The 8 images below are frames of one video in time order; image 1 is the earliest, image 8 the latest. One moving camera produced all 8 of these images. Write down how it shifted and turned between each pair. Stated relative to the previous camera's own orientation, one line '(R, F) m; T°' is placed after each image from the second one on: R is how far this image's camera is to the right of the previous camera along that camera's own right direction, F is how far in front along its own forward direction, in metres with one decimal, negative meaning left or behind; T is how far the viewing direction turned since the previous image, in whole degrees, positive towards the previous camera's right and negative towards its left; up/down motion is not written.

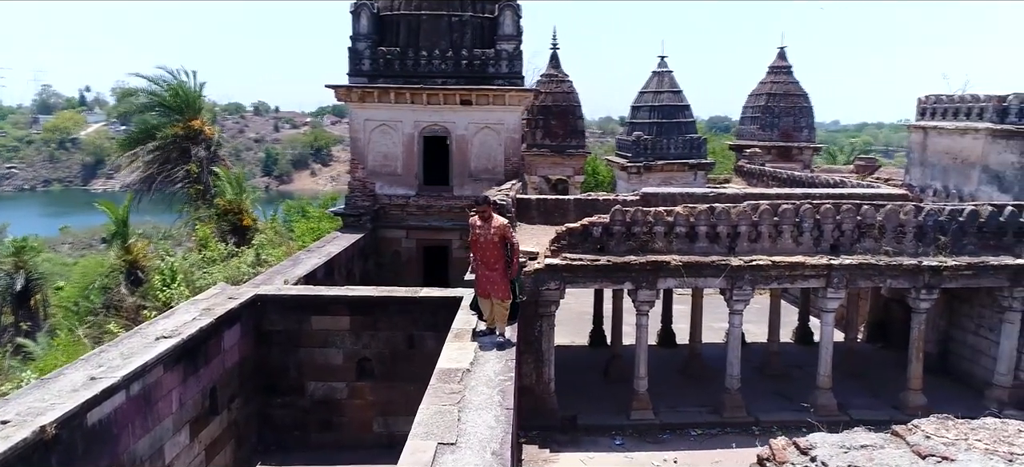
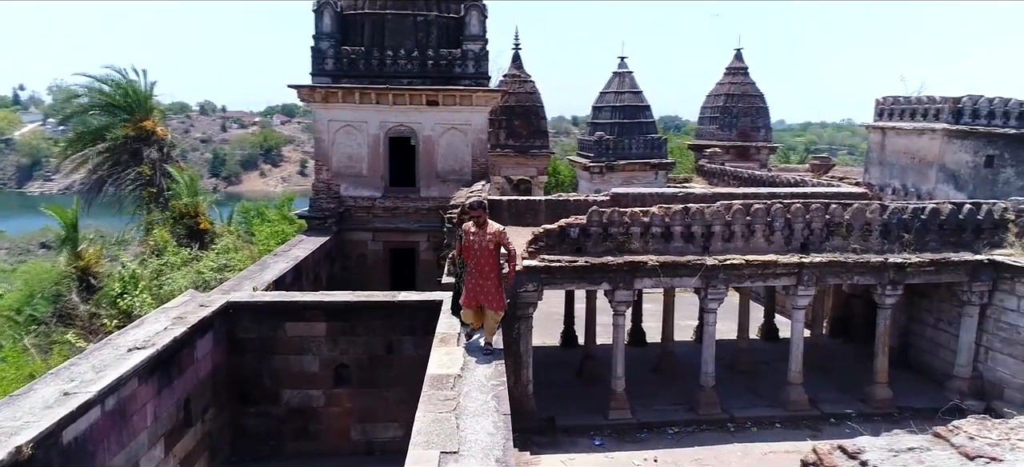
(-0.3, +0.1) m; +4°
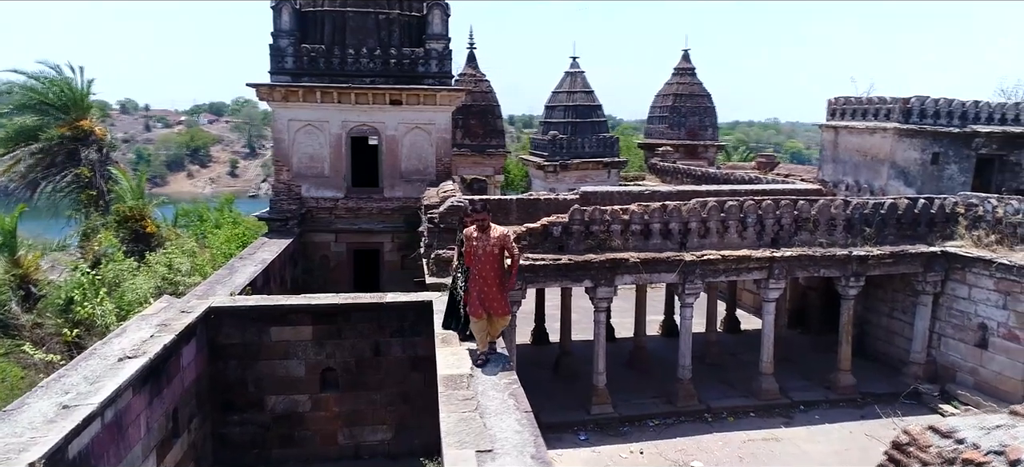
(-0.6, 0.0) m; +5°
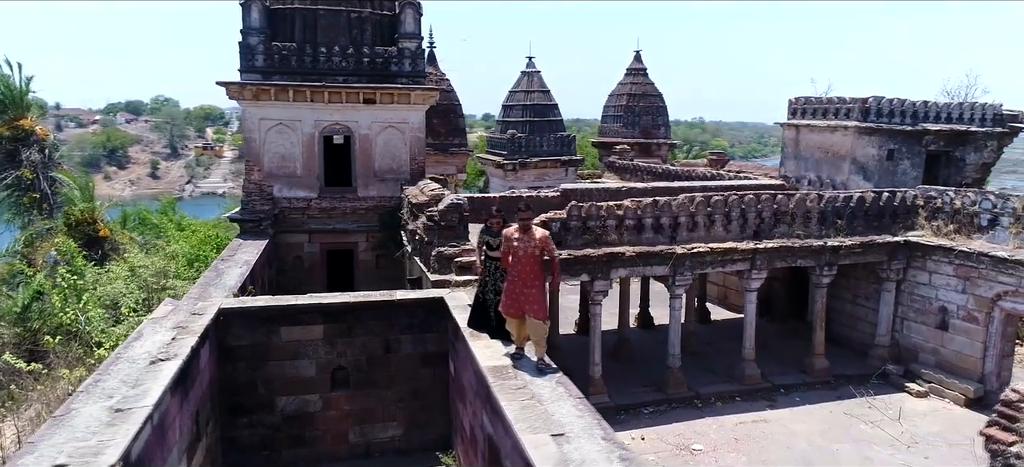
(-0.9, -0.2) m; +5°
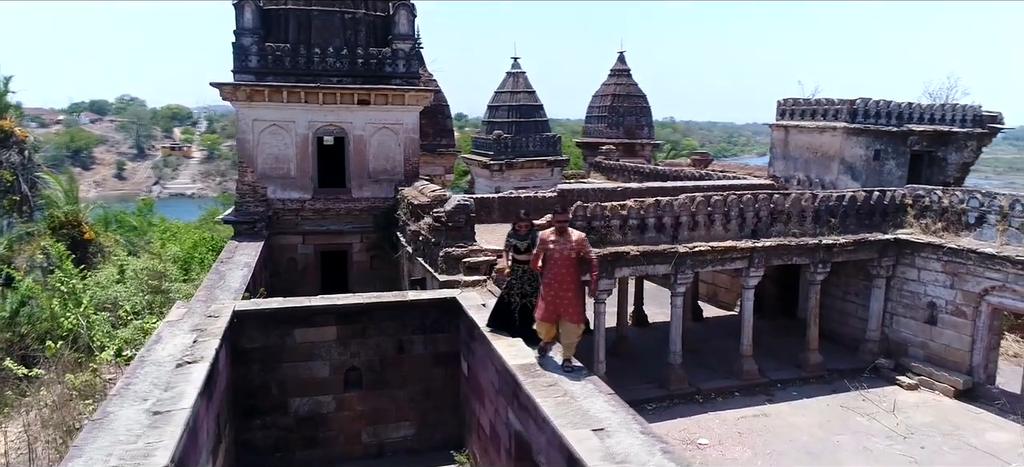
(-0.5, -0.1) m; +2°
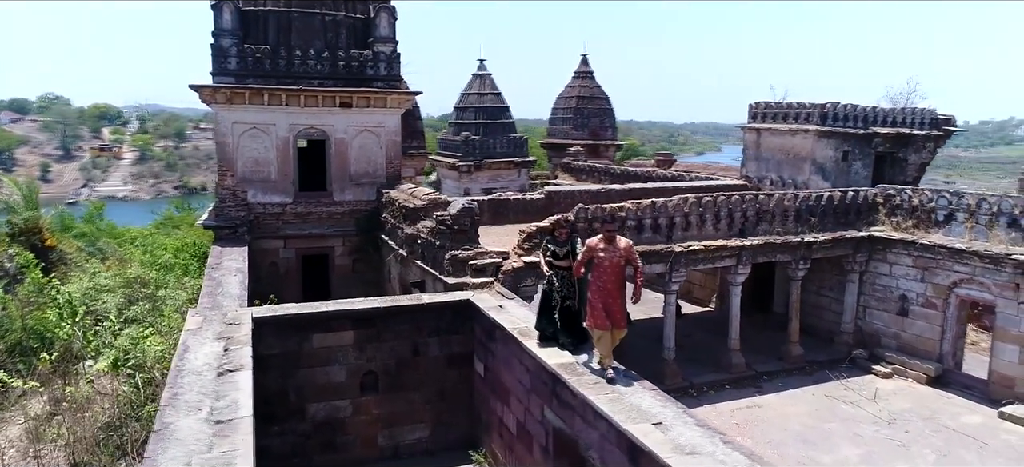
(-0.9, -0.2) m; +5°
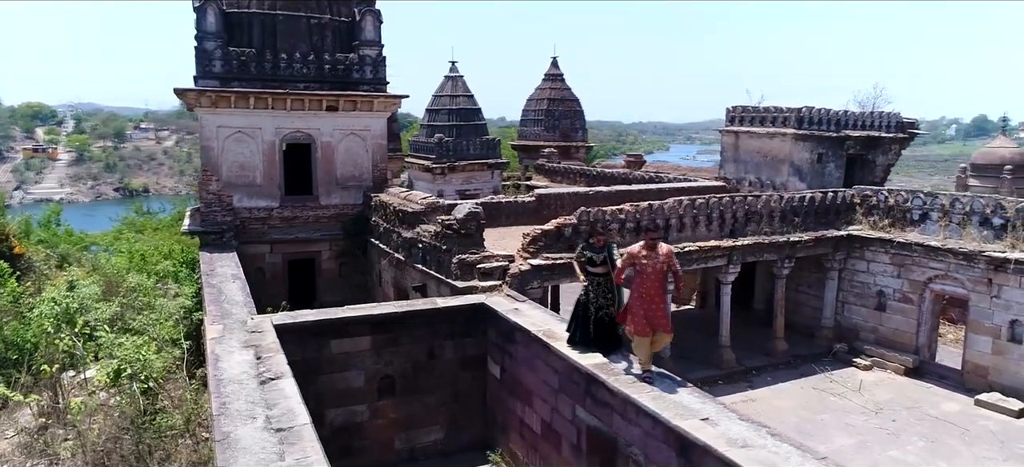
(-0.8, -0.2) m; +4°
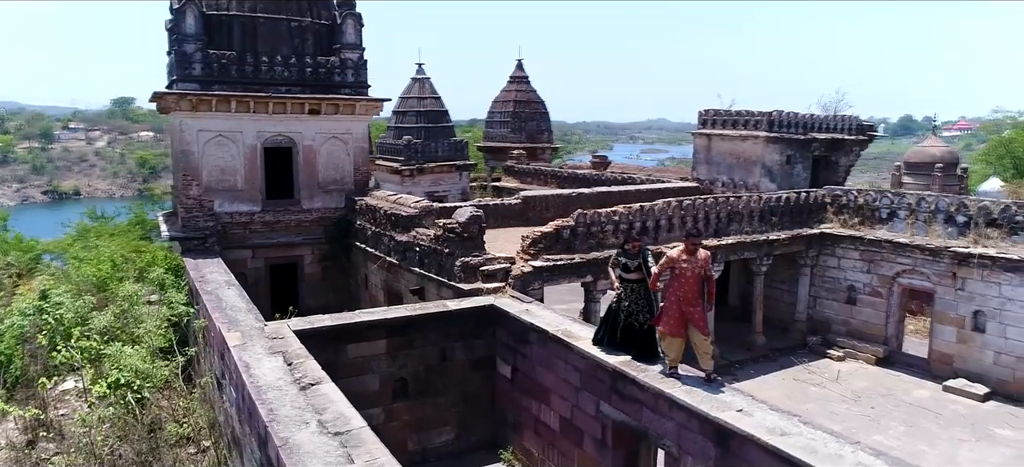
(-0.8, -0.2) m; +4°
